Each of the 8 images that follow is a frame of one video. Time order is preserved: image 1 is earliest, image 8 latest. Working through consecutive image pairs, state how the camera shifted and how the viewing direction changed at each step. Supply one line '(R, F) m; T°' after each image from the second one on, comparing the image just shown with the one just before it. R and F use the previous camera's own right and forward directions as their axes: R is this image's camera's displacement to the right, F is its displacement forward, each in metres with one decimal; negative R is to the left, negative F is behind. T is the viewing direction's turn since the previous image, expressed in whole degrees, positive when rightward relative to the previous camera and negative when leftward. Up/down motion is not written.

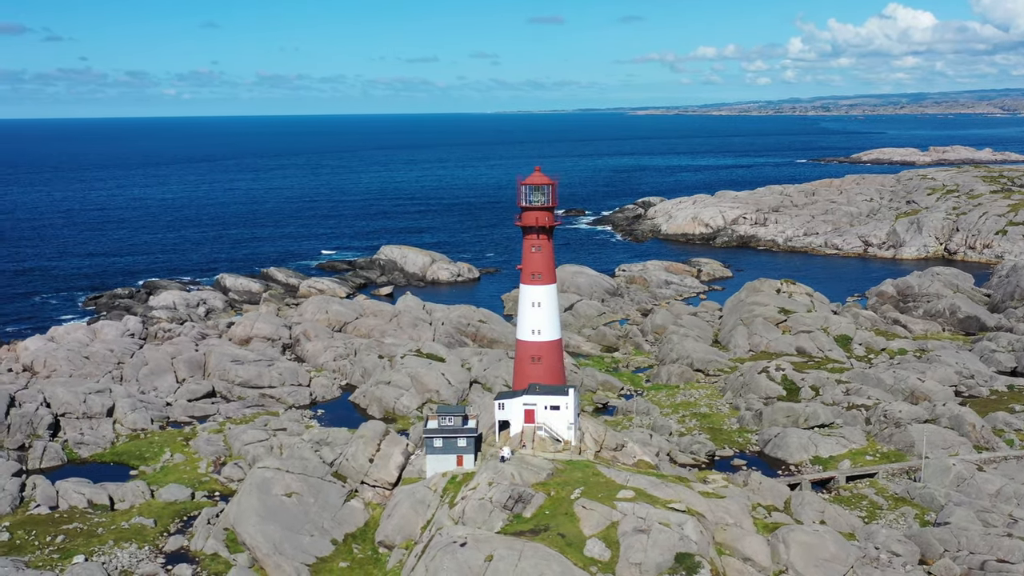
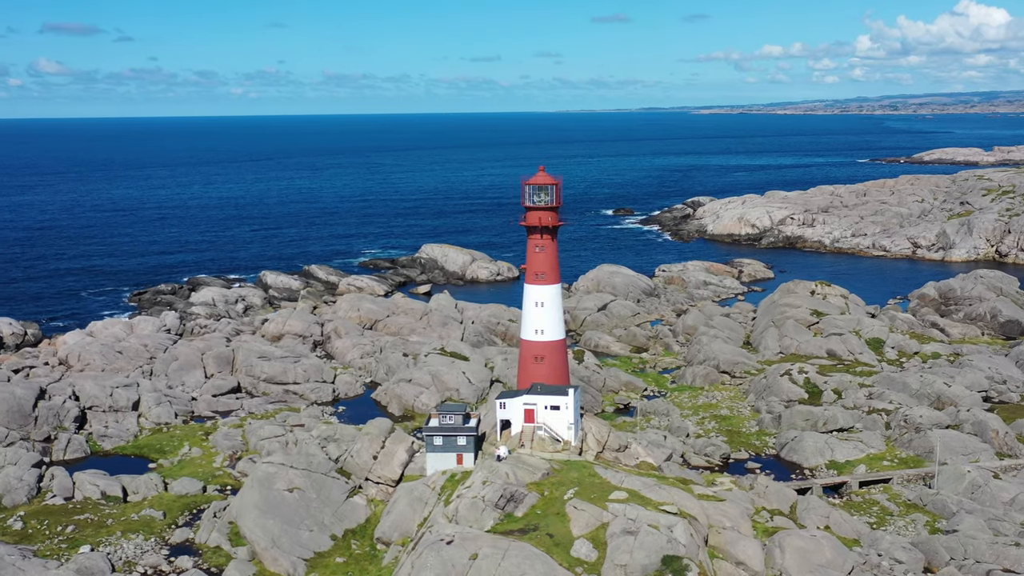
(+1.3, +0.1) m; -2°
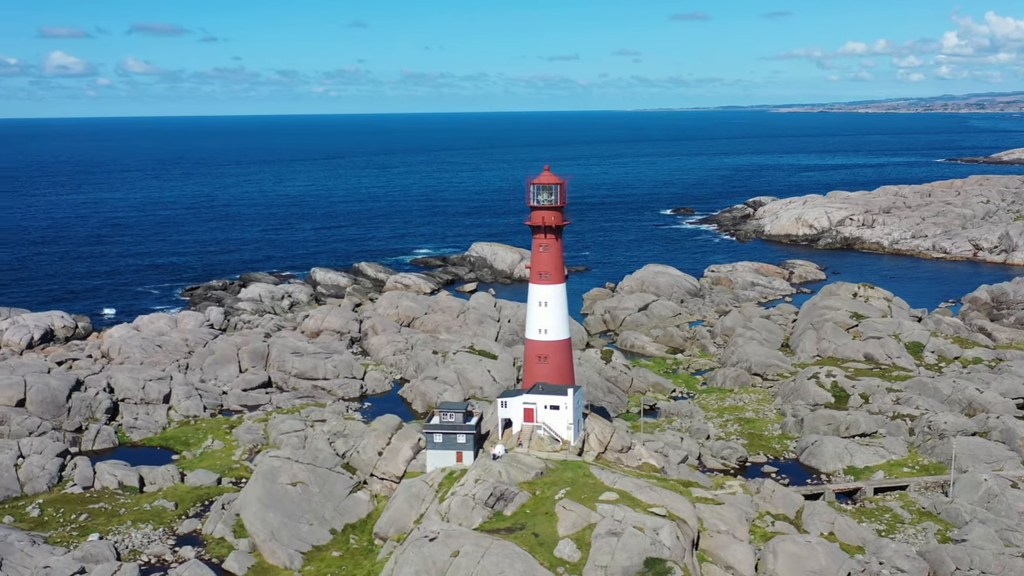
(+1.5, +0.1) m; -3°
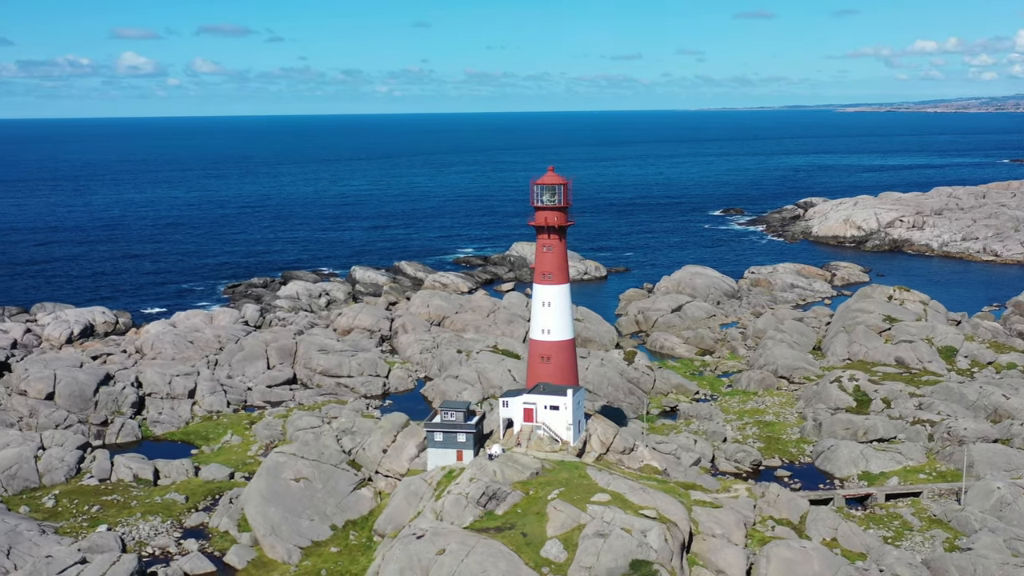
(+1.3, 0.0) m; -2°
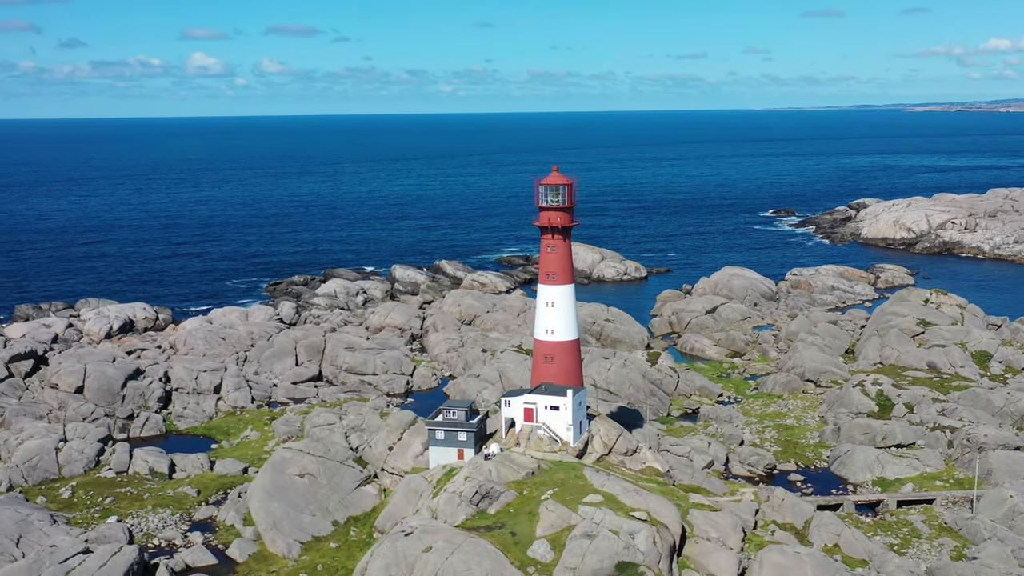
(+1.3, -0.1) m; -2°
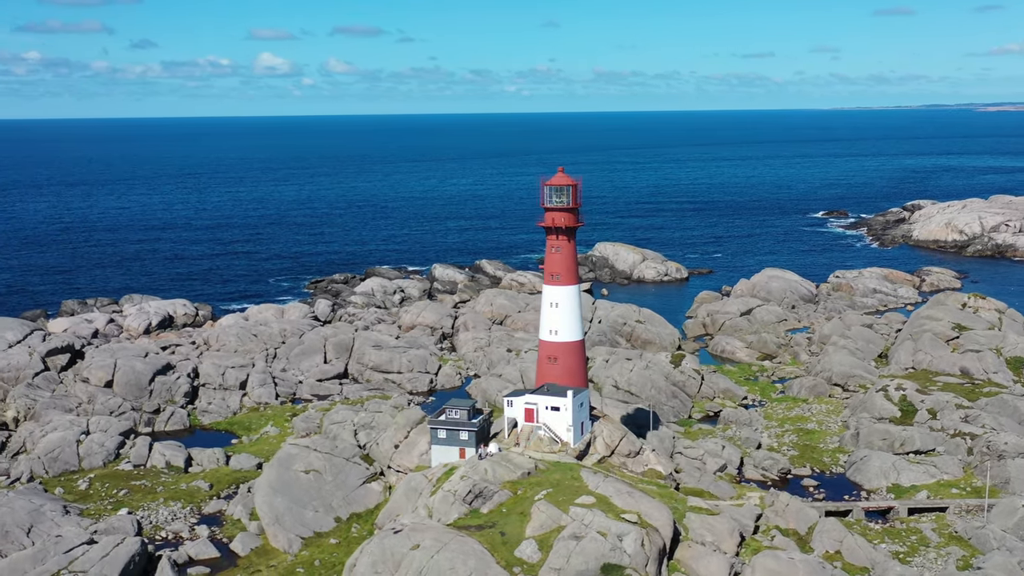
(+1.3, -0.1) m; -2°
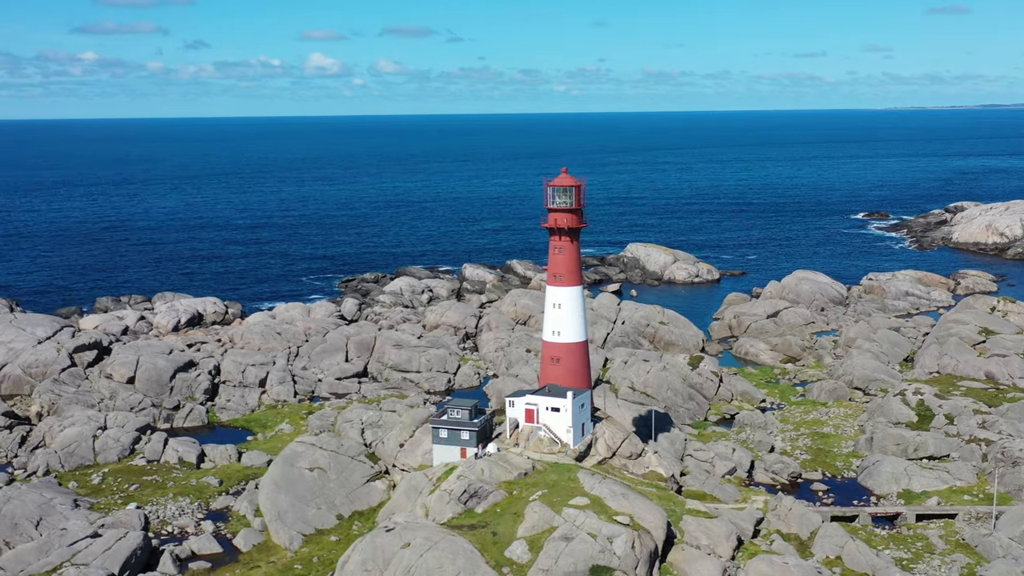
(+1.0, -0.1) m; -2°
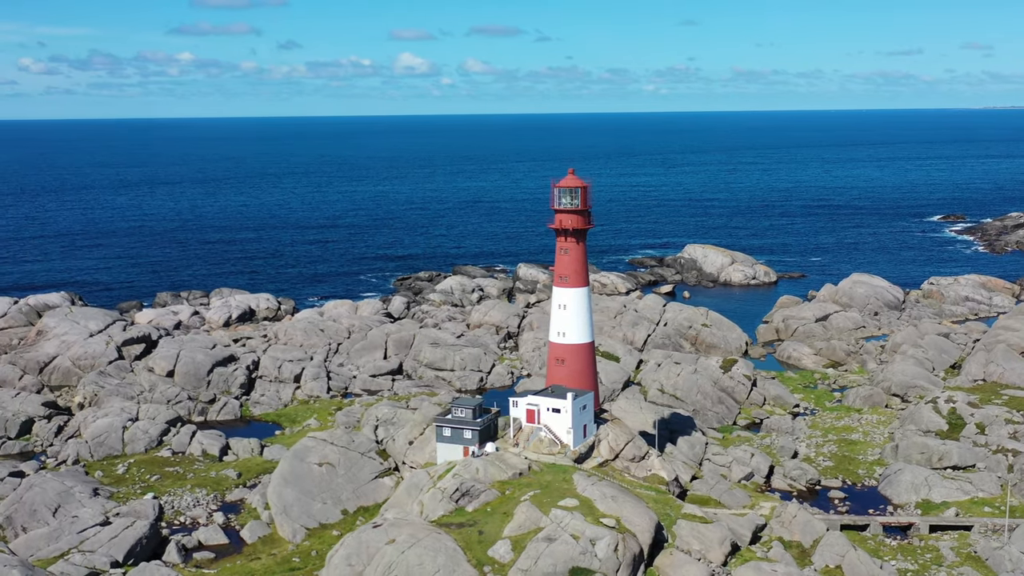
(+1.8, -0.2) m; -3°
